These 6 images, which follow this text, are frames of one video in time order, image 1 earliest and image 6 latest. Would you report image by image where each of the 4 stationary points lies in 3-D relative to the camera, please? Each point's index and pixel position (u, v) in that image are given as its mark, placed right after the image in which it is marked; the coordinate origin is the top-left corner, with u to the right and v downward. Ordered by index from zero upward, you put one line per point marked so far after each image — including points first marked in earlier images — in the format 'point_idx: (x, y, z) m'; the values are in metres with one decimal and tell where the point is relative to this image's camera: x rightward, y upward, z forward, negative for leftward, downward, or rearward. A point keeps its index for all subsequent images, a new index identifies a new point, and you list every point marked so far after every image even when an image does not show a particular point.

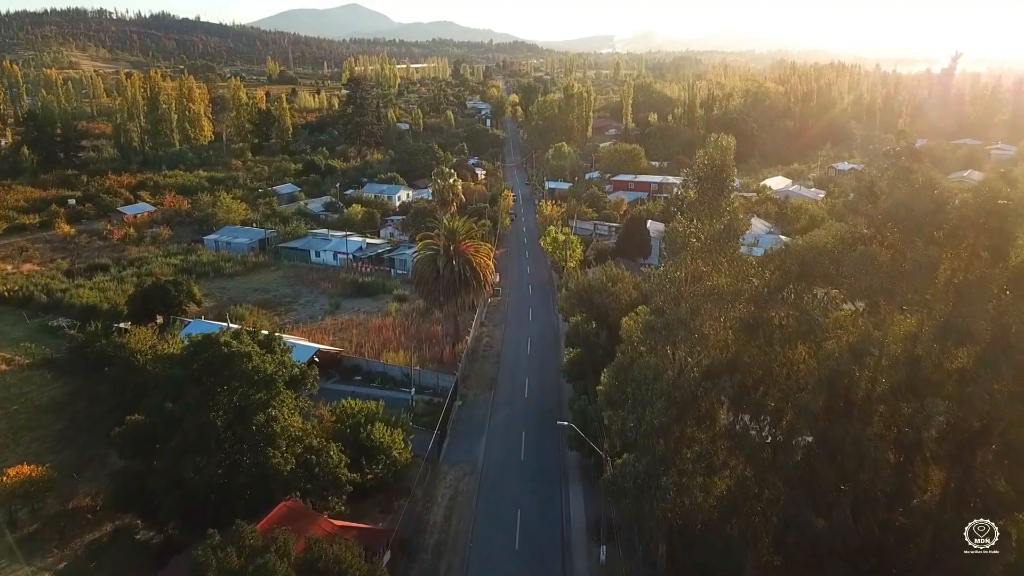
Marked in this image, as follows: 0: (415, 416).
0: (-2.5, -3.4, +16.5) m
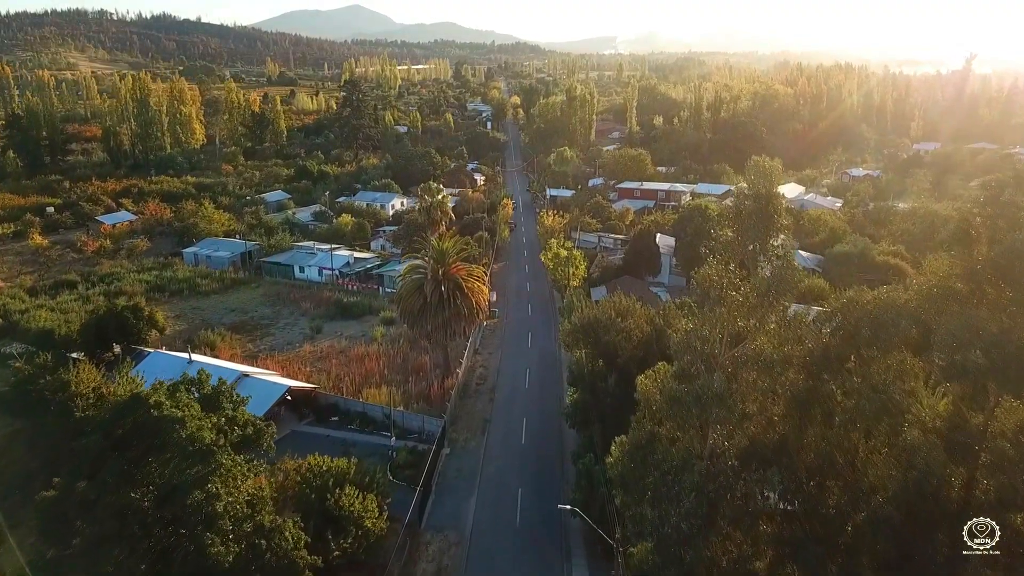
0: (-2.7, -4.1, +14.4) m
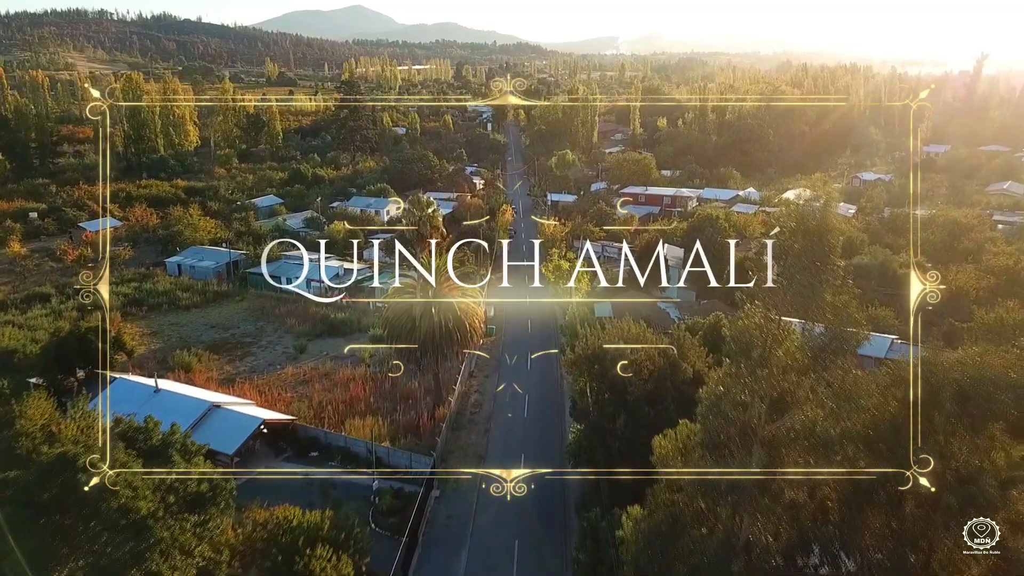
0: (-2.8, -4.7, +13.0) m
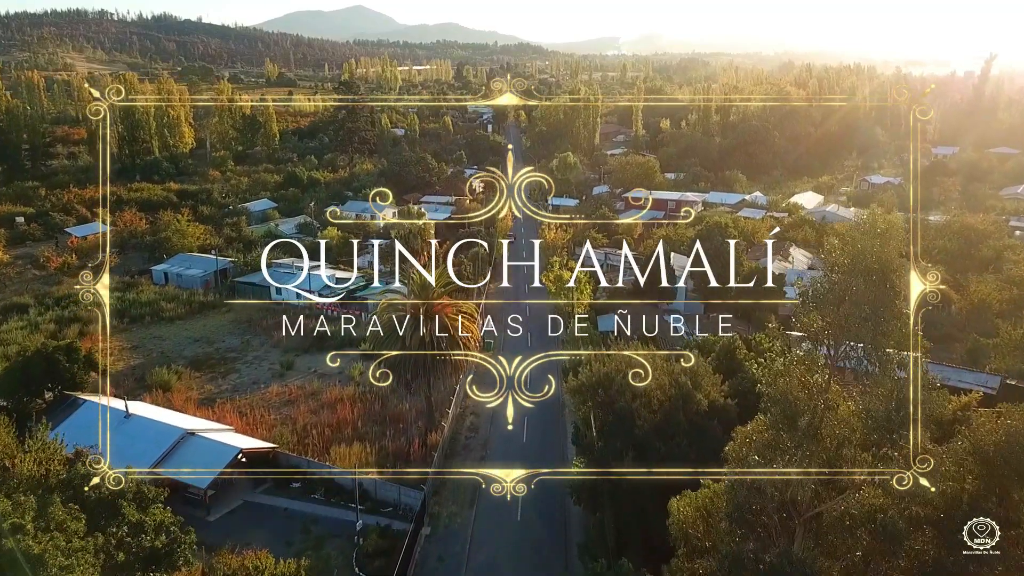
0: (-2.8, -5.1, +11.9) m
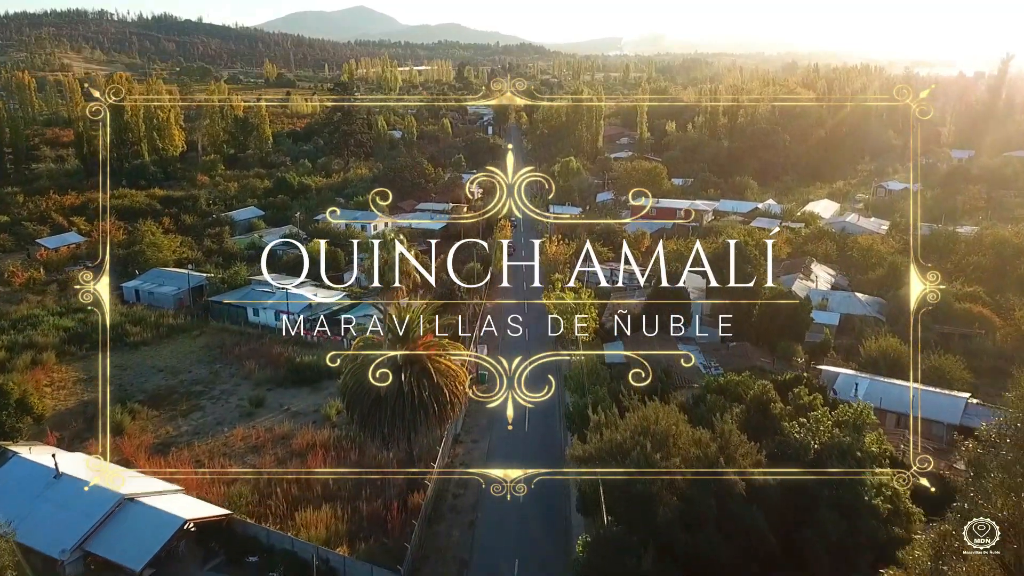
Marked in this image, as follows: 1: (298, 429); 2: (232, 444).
0: (-2.9, -5.8, +9.8) m
1: (-5.5, -3.6, +16.2) m
2: (-6.9, -3.9, +15.7) m
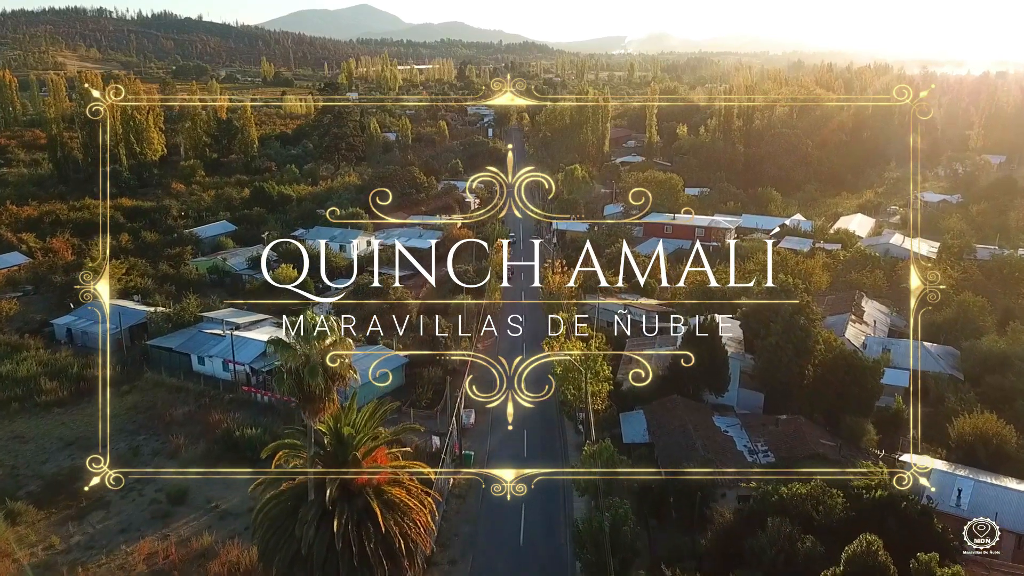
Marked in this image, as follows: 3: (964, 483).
0: (-3.2, -7.2, +6.0) m
1: (-5.7, -4.9, +12.4) m
2: (-7.1, -5.2, +11.9) m
3: (+8.8, -3.8, +12.3) m
